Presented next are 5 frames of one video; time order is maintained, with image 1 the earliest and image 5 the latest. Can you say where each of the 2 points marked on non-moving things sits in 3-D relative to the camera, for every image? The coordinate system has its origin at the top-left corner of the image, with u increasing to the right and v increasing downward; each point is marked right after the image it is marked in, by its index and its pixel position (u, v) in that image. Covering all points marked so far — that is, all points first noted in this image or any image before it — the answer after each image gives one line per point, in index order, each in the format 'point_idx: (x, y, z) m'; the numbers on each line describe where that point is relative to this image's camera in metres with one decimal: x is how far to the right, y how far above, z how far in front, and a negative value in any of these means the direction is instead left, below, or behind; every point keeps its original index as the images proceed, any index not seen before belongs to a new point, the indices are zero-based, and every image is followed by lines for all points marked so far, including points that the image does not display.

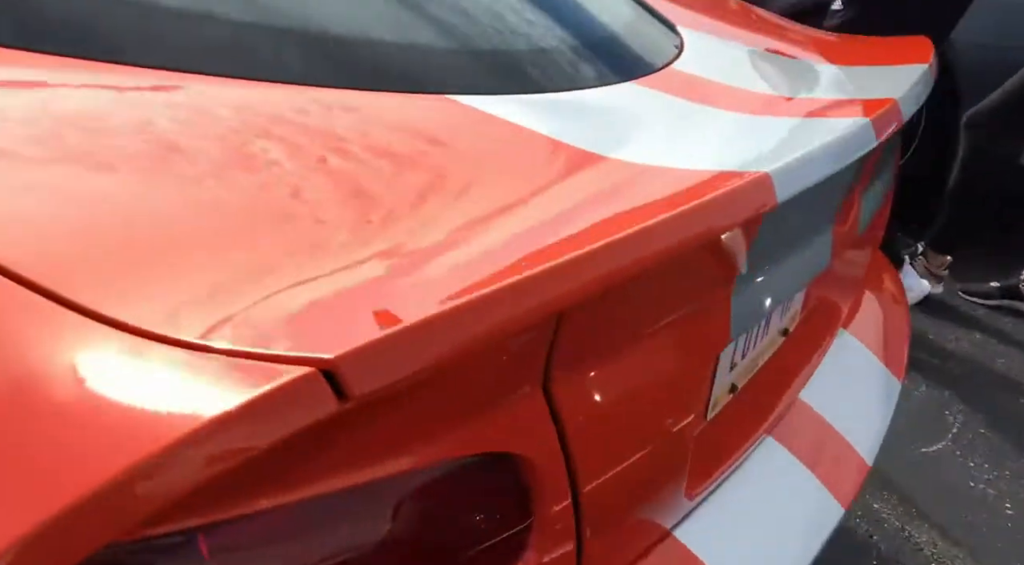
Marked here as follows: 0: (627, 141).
0: (+0.1, +0.1, +1.0) m
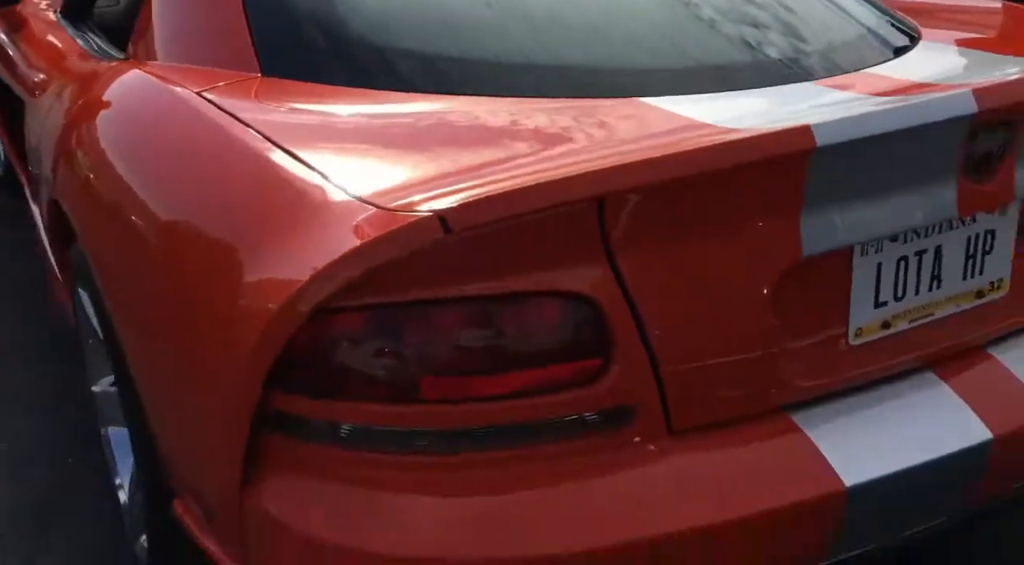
0: (+0.4, +0.3, +1.5) m
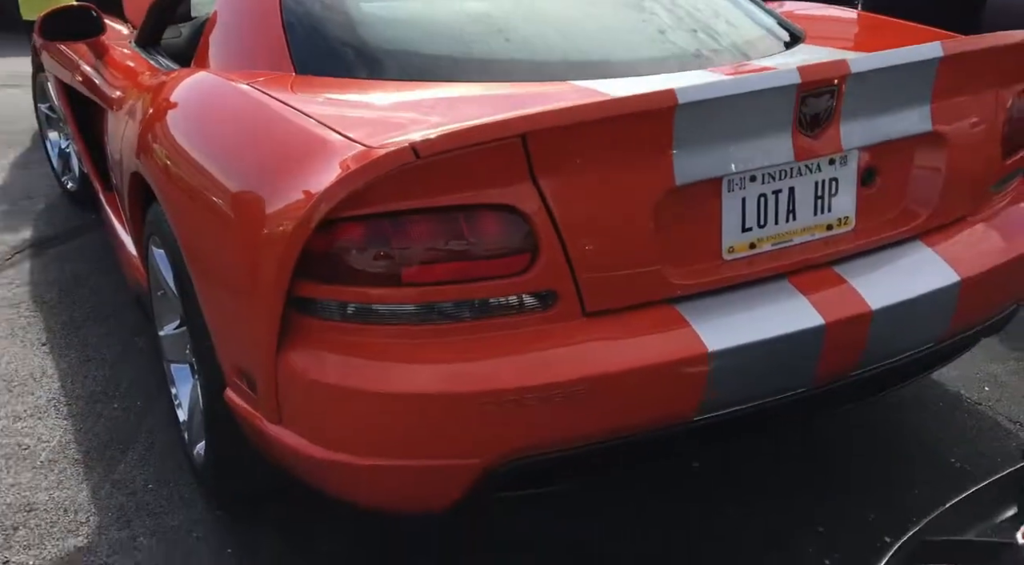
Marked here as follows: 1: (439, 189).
0: (+0.3, +0.4, +2.1) m
1: (-0.1, +0.2, +1.8) m
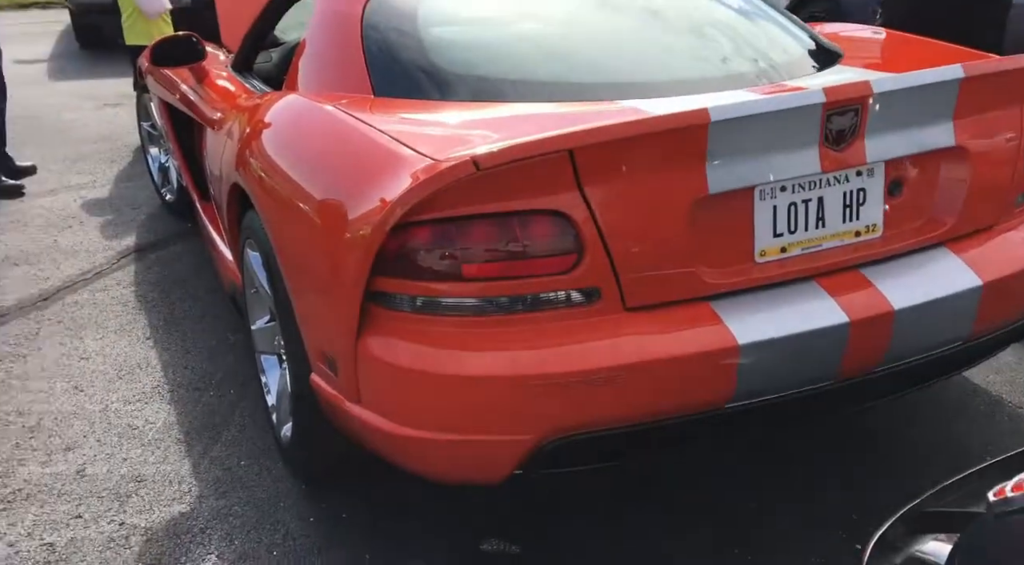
0: (+0.4, +0.4, +2.3) m
1: (0.0, +0.2, +2.0) m
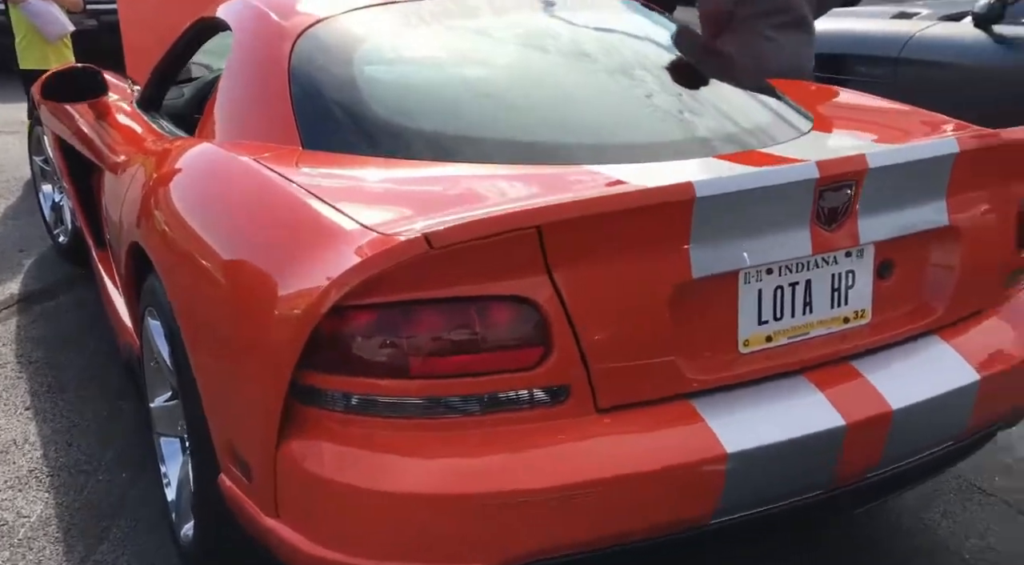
0: (+0.3, +0.2, +2.0) m
1: (-0.1, 0.0, +1.7) m
